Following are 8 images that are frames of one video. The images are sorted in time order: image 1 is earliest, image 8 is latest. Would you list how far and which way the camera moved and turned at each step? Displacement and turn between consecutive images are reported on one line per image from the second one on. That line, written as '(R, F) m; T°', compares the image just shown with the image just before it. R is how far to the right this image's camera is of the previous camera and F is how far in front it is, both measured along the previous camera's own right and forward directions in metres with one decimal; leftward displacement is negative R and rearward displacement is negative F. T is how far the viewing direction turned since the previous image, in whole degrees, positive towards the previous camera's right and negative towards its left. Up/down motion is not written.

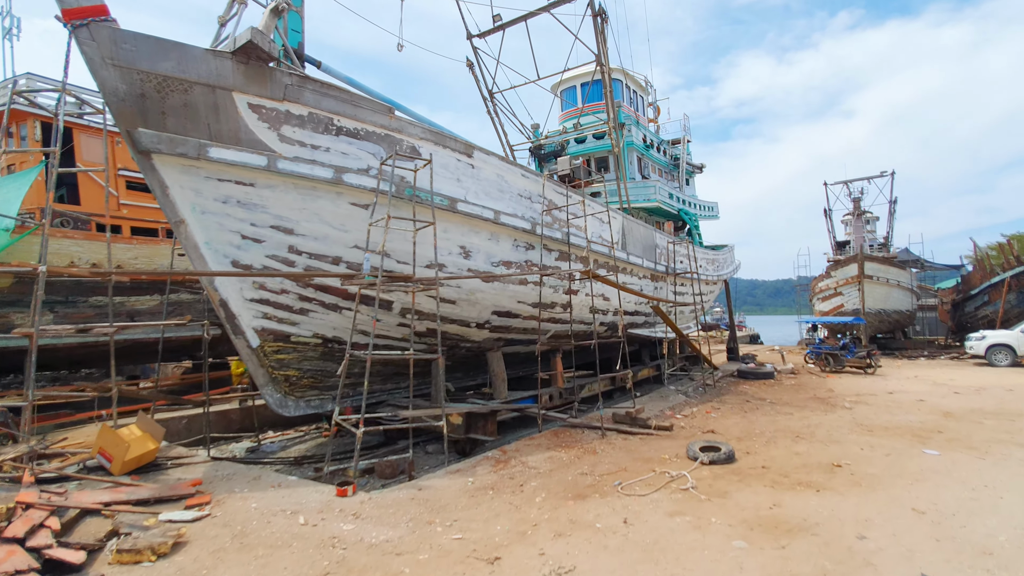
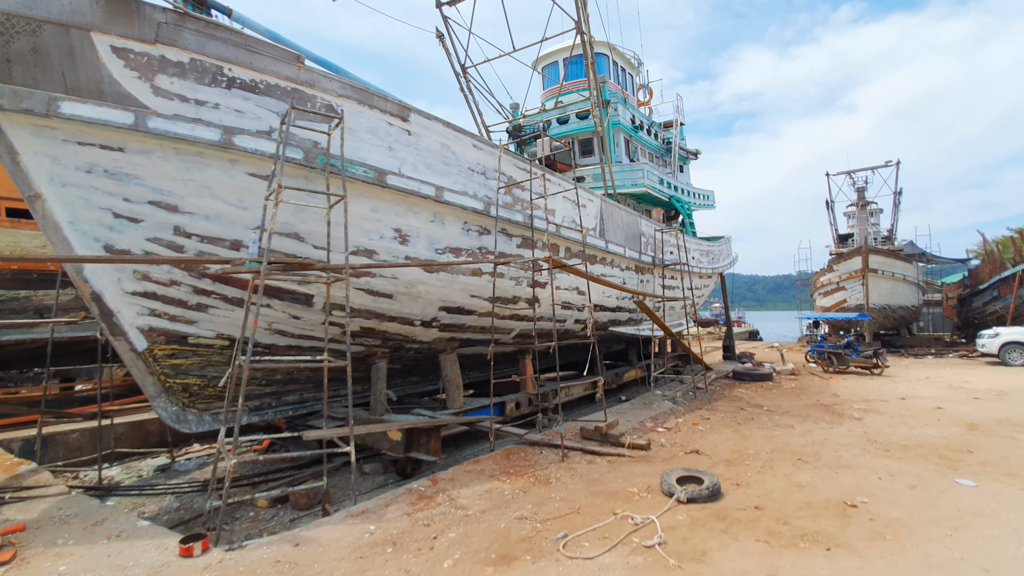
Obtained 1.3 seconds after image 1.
(+0.5, +0.8) m; 0°
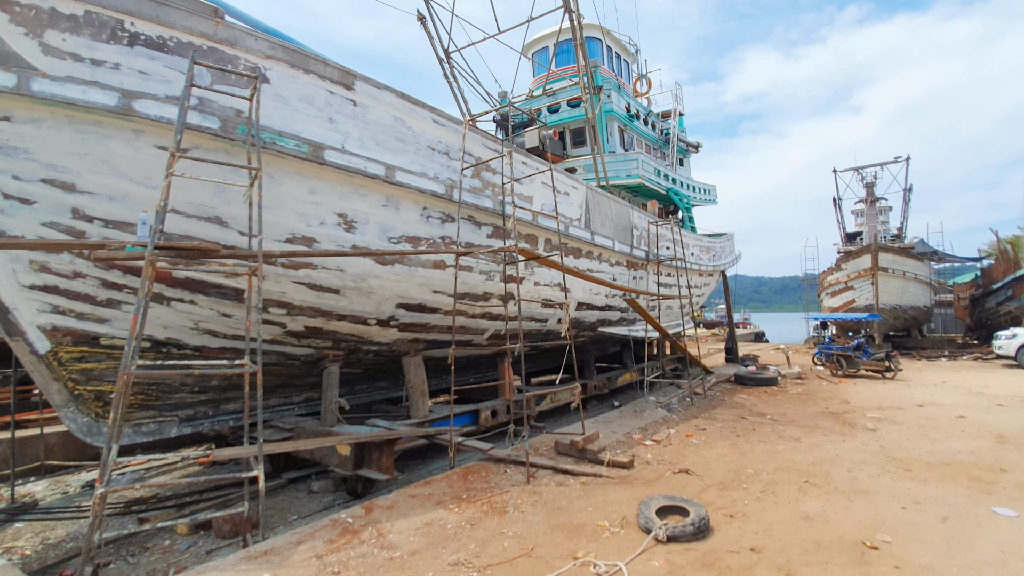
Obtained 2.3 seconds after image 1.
(+0.3, +0.5) m; -1°
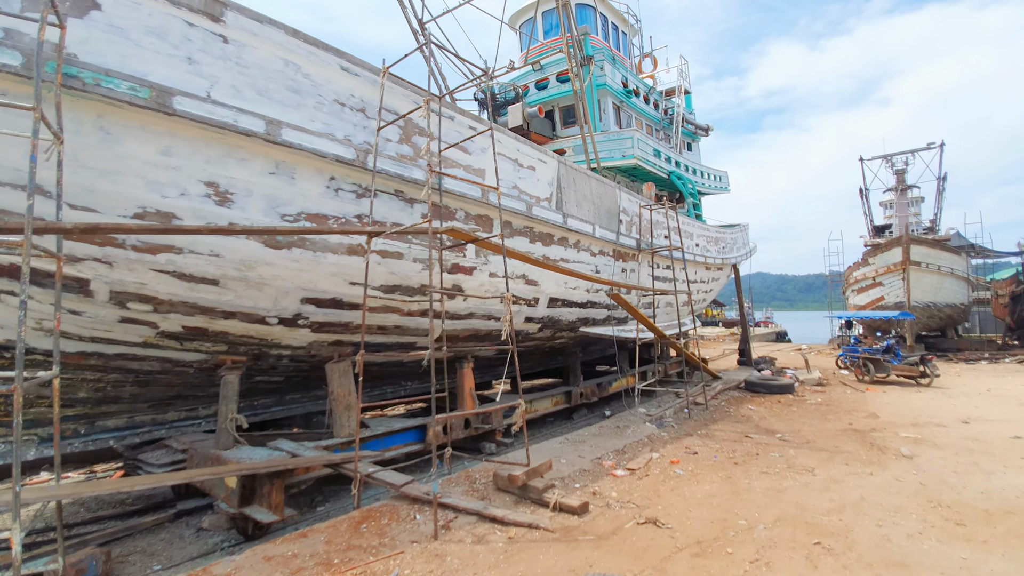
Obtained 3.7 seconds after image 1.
(+0.6, +0.8) m; -2°
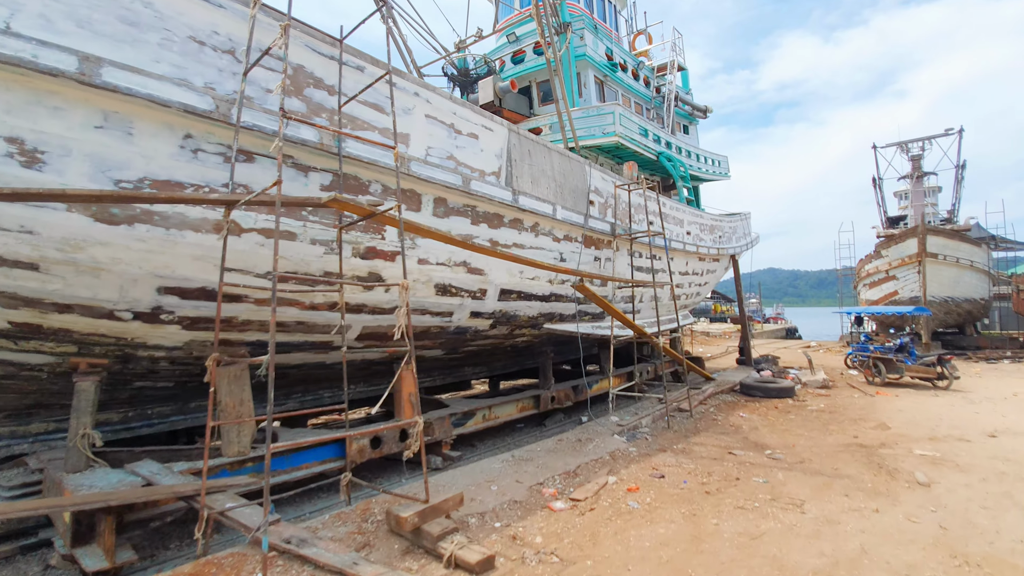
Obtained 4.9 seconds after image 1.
(+0.5, +0.7) m; -1°
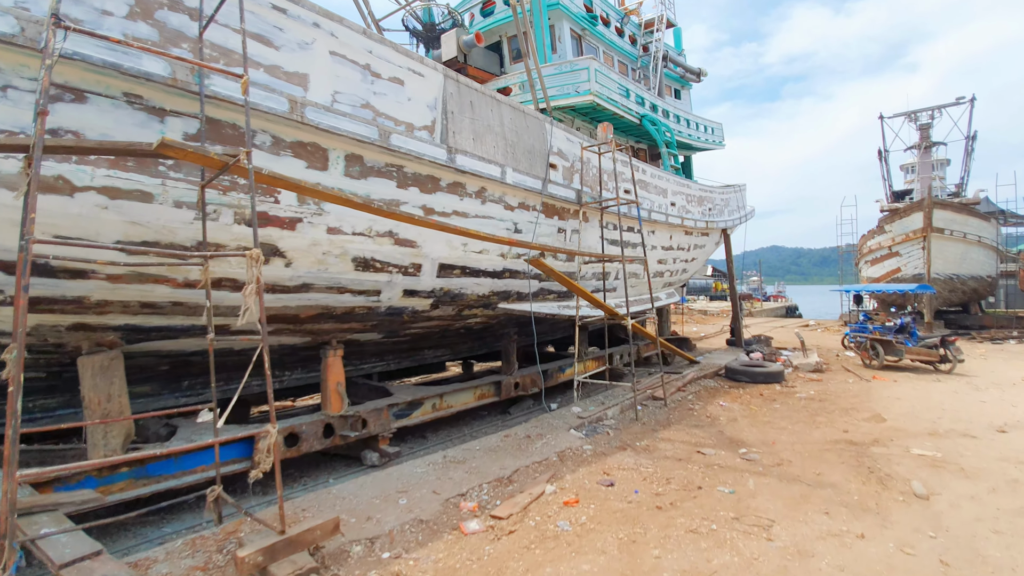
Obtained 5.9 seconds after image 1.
(+0.4, +0.5) m; 0°
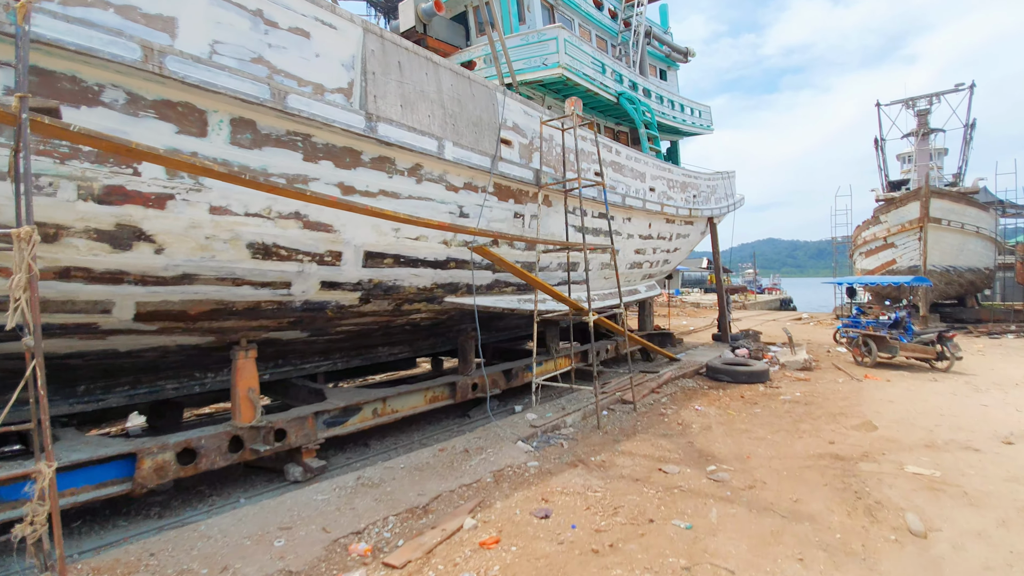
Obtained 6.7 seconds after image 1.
(+0.4, +0.5) m; 0°
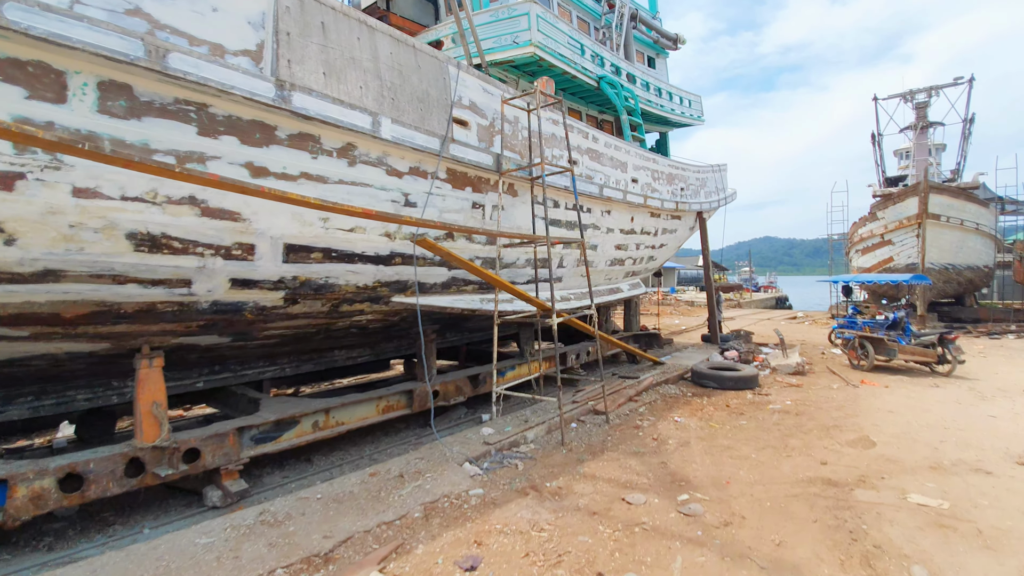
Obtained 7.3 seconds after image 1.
(+0.3, +0.4) m; 0°
